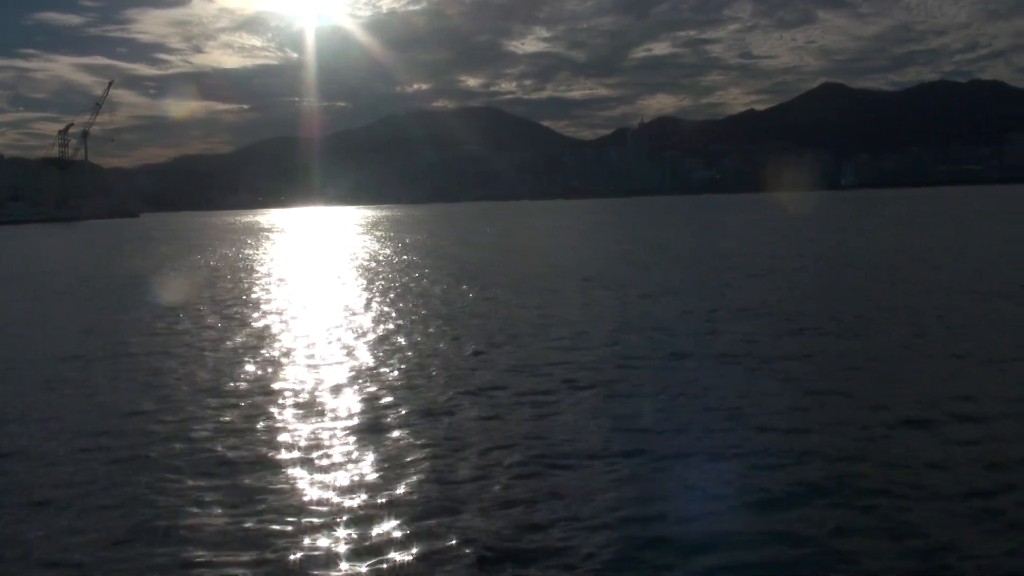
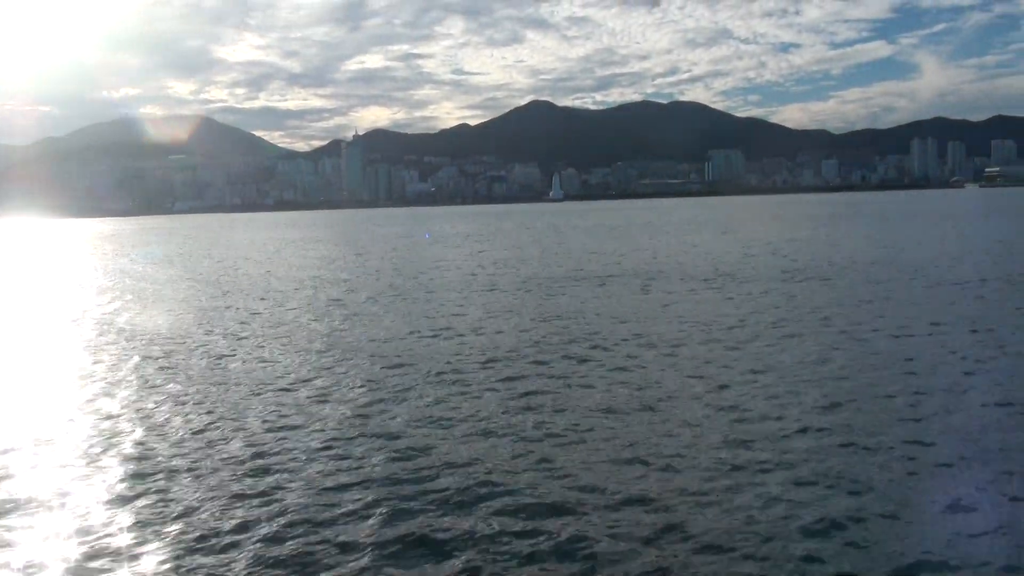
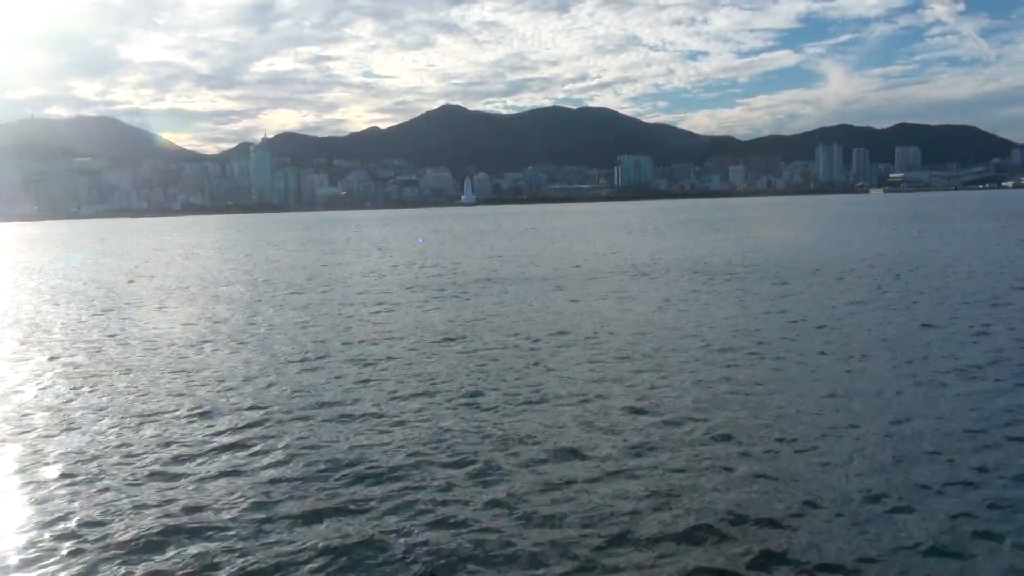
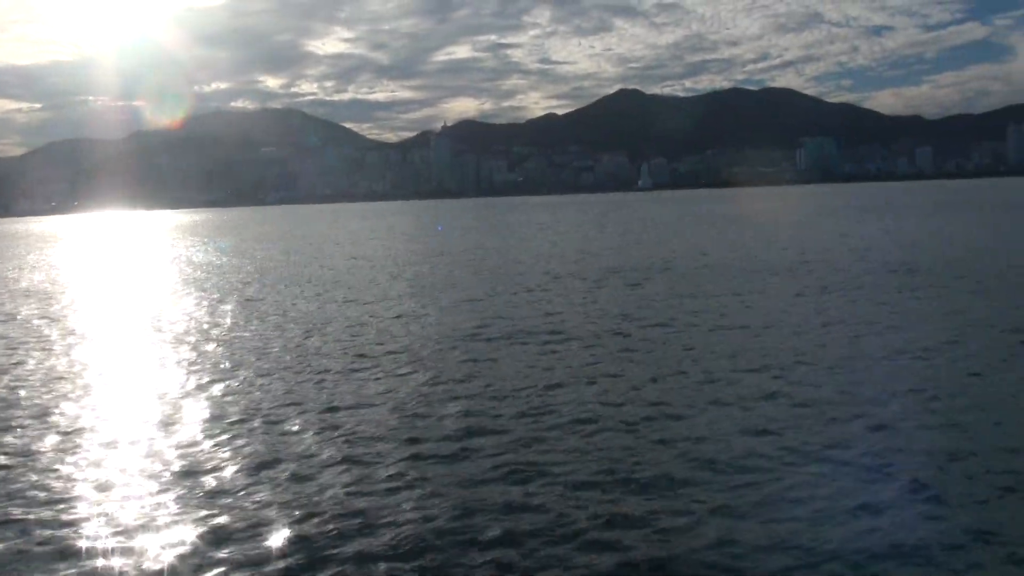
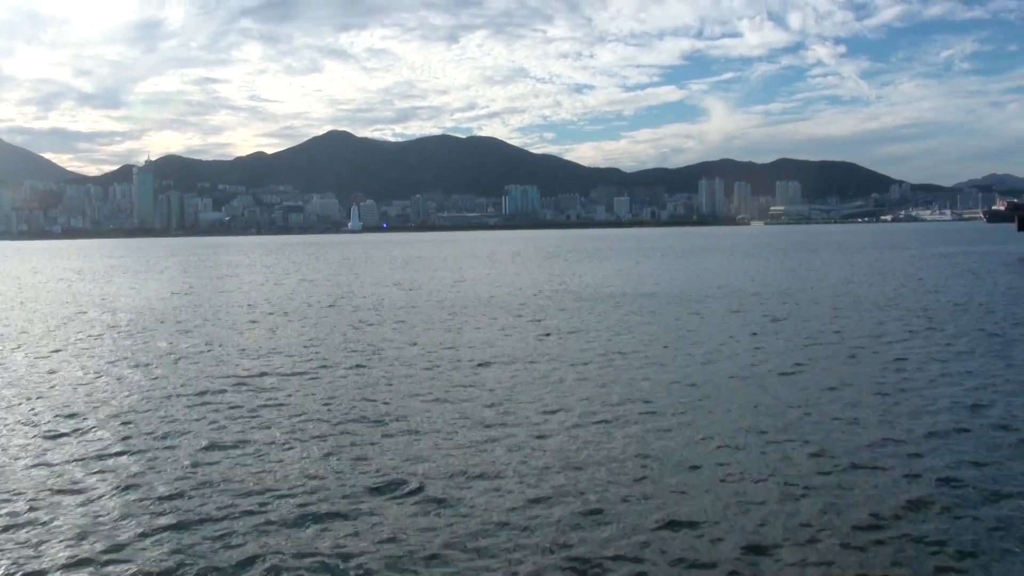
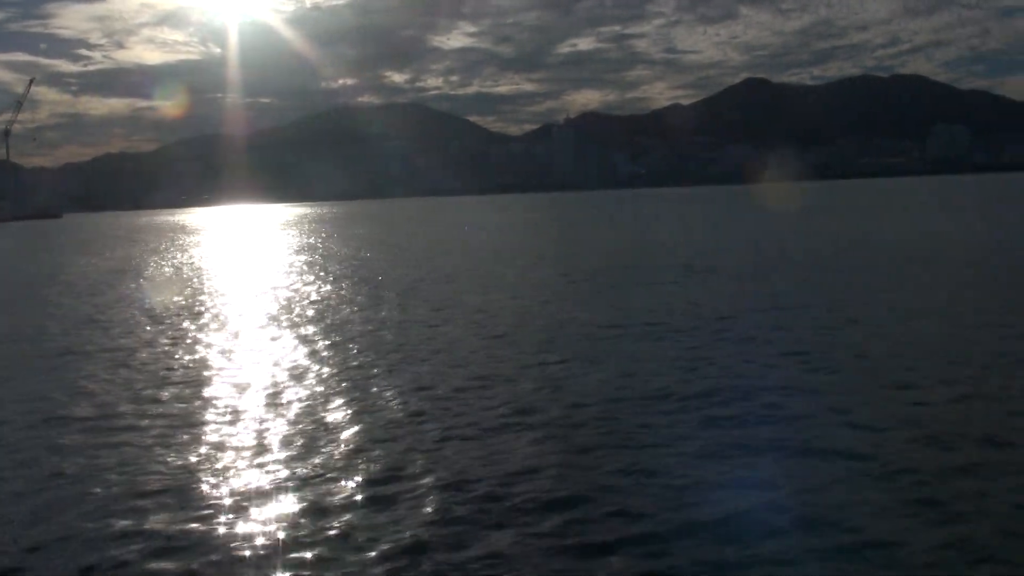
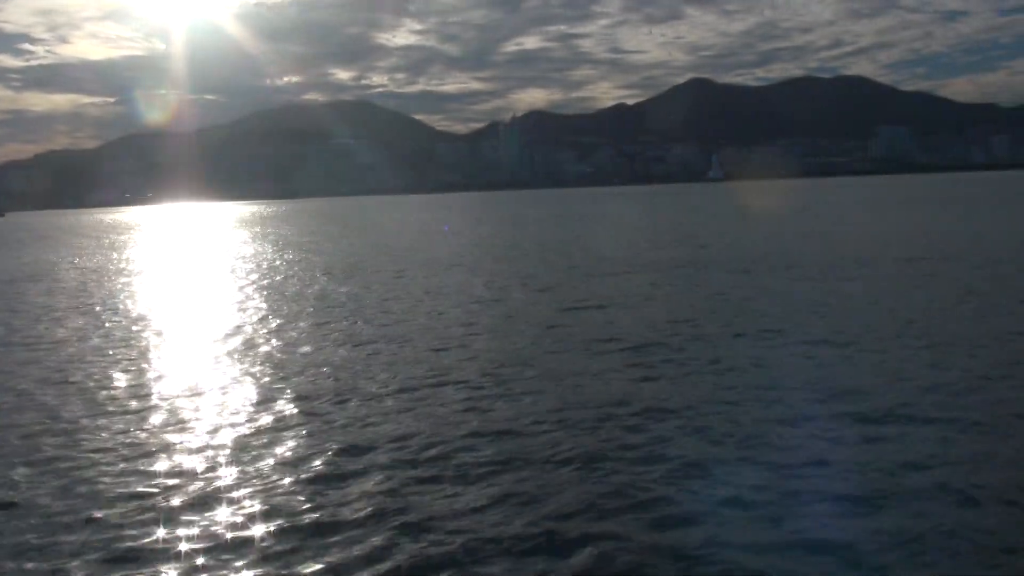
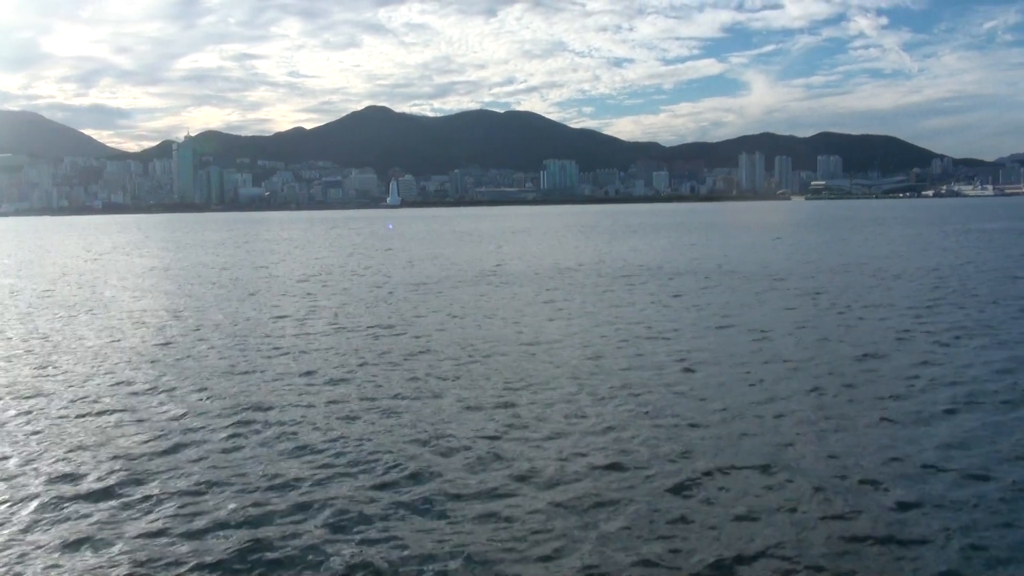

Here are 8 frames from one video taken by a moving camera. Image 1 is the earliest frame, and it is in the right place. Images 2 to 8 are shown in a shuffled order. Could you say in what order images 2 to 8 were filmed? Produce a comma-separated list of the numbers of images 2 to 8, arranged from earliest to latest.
6, 7, 4, 2, 3, 8, 5
